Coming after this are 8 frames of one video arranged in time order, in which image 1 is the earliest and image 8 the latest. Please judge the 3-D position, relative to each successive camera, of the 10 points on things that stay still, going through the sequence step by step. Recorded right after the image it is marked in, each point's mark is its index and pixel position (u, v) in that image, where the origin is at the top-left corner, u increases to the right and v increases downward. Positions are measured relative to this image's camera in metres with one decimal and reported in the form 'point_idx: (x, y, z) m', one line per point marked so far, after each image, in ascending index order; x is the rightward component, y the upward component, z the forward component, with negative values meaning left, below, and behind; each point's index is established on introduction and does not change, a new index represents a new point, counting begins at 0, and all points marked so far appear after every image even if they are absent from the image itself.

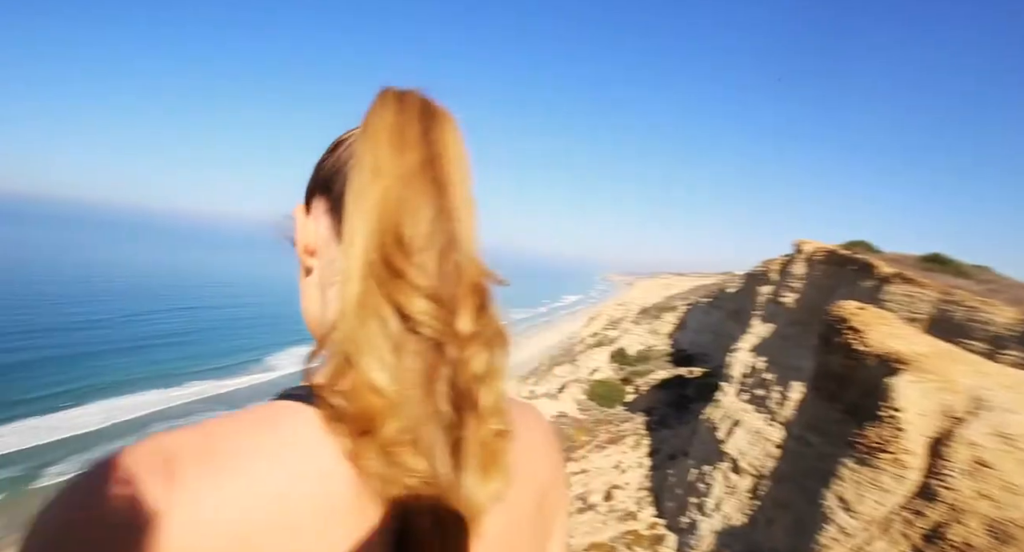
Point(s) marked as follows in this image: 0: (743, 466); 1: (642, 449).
0: (+4.5, -3.8, +10.7) m
1: (+4.8, -6.2, +19.6) m
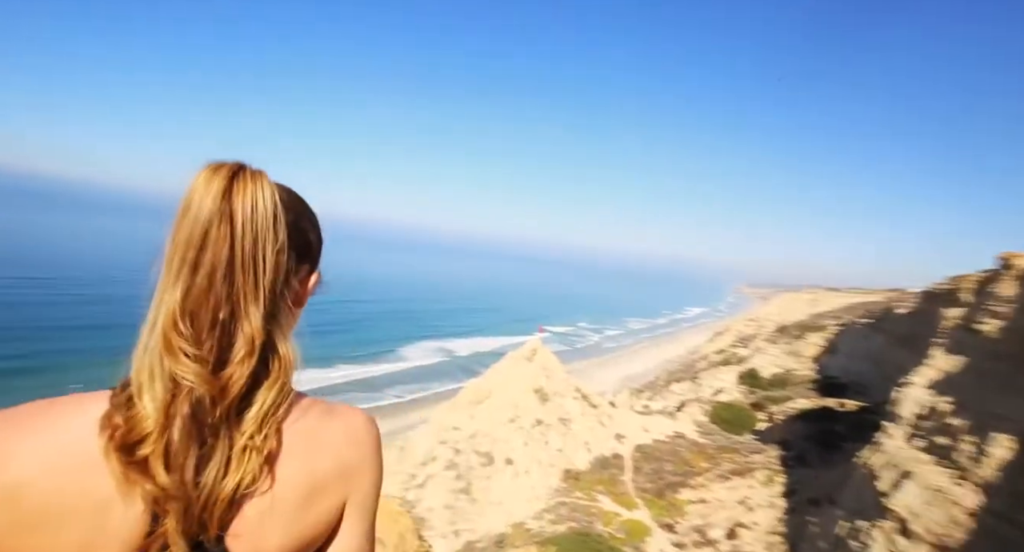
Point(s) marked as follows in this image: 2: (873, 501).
0: (+6.4, -4.1, +8.6) m
1: (+8.4, -6.7, +17.3) m
2: (+6.6, -4.2, +9.8) m
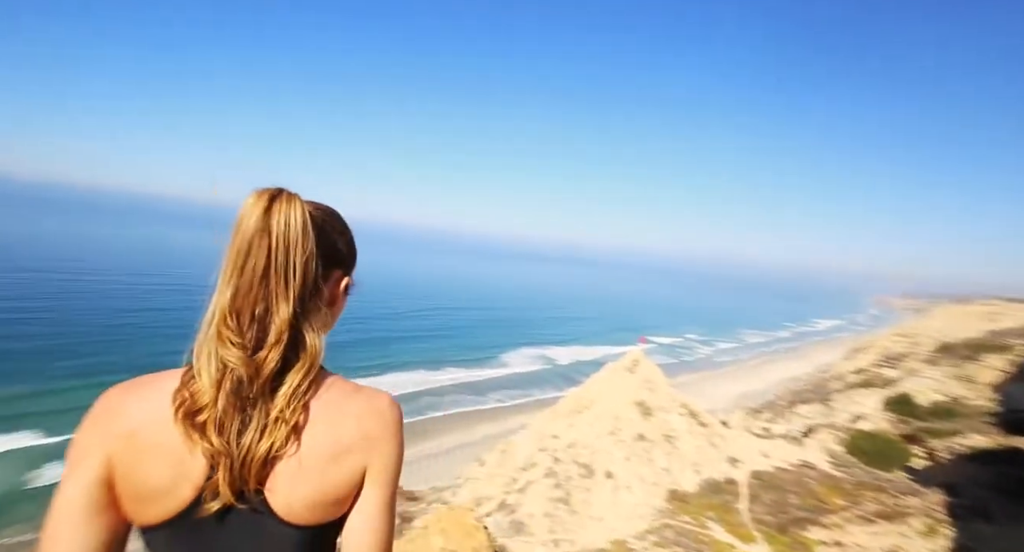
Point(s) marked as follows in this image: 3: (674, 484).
0: (+7.7, -4.1, +6.3) m
1: (+11.2, -6.9, +14.4) m
2: (+8.1, -4.3, +7.5) m
3: (+5.7, -7.5, +19.1) m
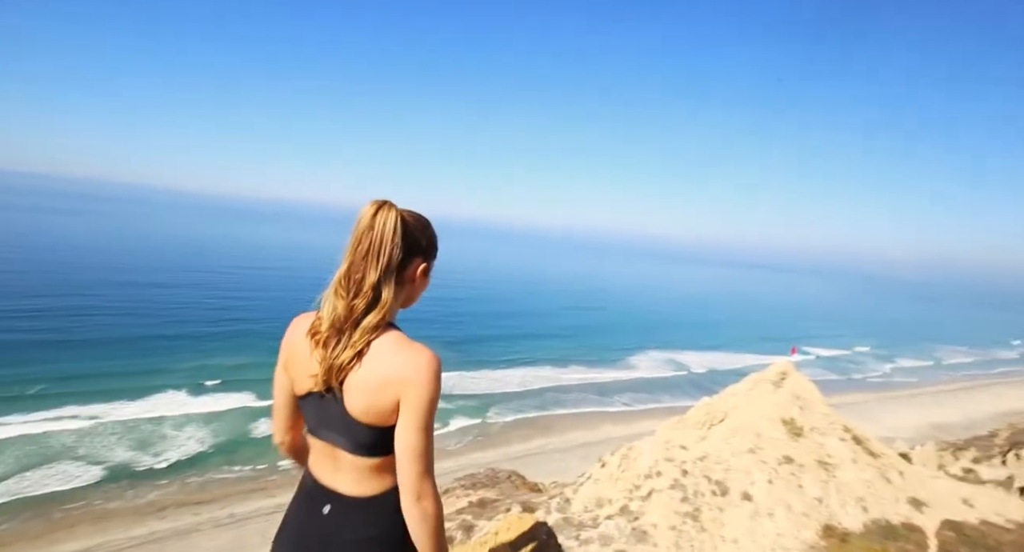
0: (+8.8, -4.2, +2.9) m
1: (+14.0, -7.0, +10.0) m
2: (+9.4, -4.3, +3.9) m
3: (+9.7, -7.5, +15.8) m
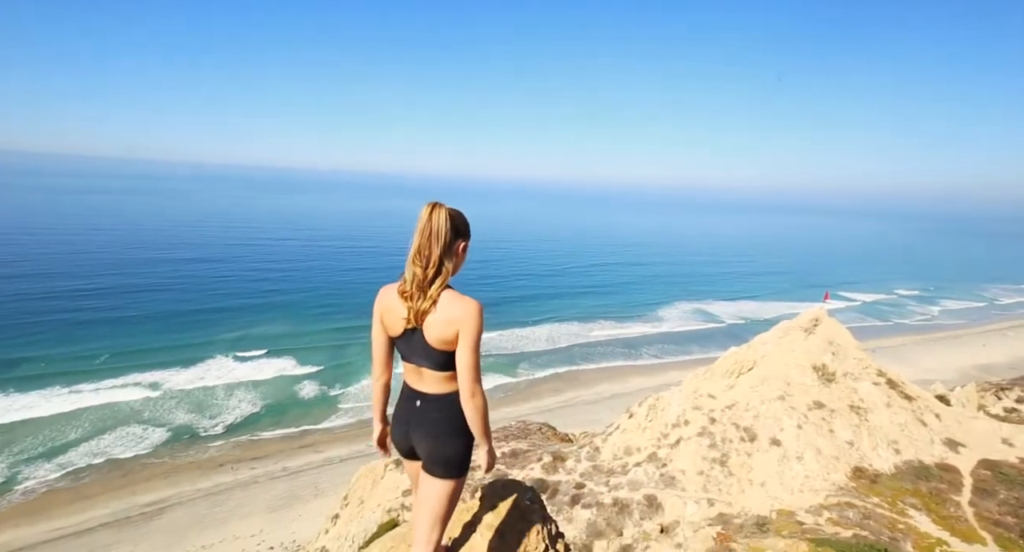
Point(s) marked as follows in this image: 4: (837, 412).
0: (+9.1, -3.5, +2.8) m
1: (+14.7, -5.6, +9.8) m
2: (+9.8, -3.6, +3.7) m
3: (+10.7, -5.7, +15.8) m
4: (+10.5, -4.4, +17.1) m
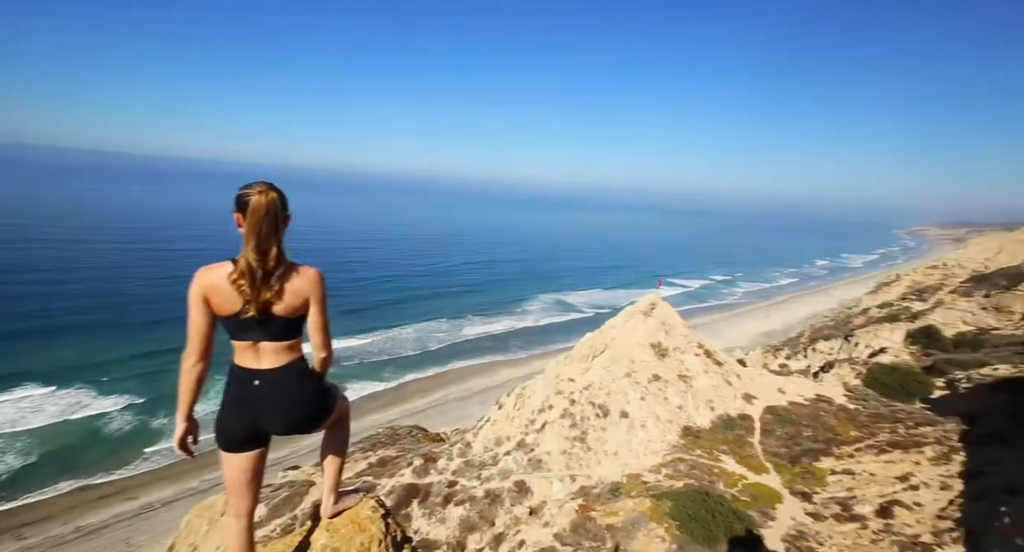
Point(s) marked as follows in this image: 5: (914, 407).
0: (+8.0, -3.2, +6.6) m
1: (+11.8, -5.1, +14.8) m
2: (+8.4, -3.2, +7.7) m
3: (+6.4, -5.3, +19.7) m
4: (+5.9, -4.0, +20.9) m
5: (+14.1, -4.6, +19.4) m
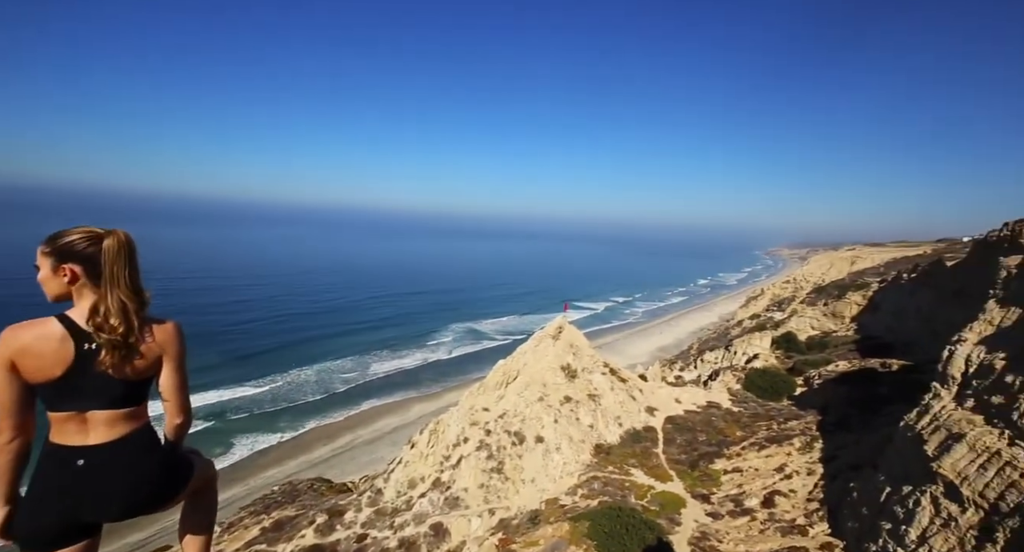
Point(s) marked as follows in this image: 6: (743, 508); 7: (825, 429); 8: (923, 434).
0: (+6.9, -3.3, +8.3) m
1: (+9.4, -5.5, +16.9) m
2: (+7.1, -3.3, +9.4) m
3: (+3.2, -6.2, +20.7) m
4: (+2.5, -5.0, +21.9) m
5: (+10.8, -5.2, +21.8) m
6: (+6.6, -6.6, +15.6) m
7: (+10.4, -5.1, +18.1) m
8: (+7.6, -2.9, +10.3) m
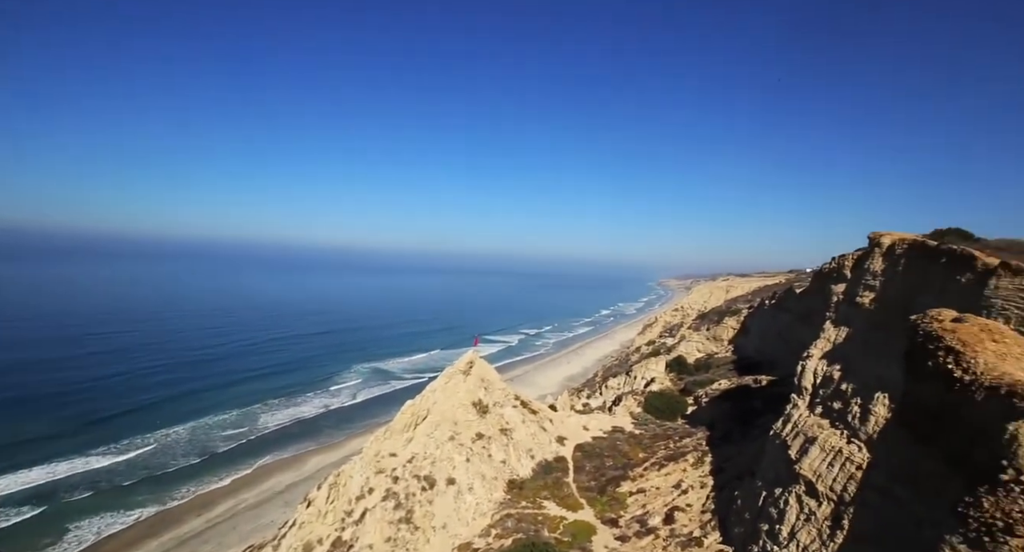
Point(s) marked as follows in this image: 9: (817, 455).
0: (+5.4, -3.7, +9.5) m
1: (+6.5, -6.4, +18.2) m
2: (+5.5, -3.9, +10.7) m
3: (-0.1, -7.5, +21.0) m
4: (-1.1, -6.4, +22.1) m
5: (+7.2, -6.4, +23.4) m
6: (+4.0, -7.6, +16.4) m
7: (+7.3, -6.1, +19.6) m
8: (+5.8, -3.4, +11.7) m
9: (+5.7, -3.3, +10.1) m
